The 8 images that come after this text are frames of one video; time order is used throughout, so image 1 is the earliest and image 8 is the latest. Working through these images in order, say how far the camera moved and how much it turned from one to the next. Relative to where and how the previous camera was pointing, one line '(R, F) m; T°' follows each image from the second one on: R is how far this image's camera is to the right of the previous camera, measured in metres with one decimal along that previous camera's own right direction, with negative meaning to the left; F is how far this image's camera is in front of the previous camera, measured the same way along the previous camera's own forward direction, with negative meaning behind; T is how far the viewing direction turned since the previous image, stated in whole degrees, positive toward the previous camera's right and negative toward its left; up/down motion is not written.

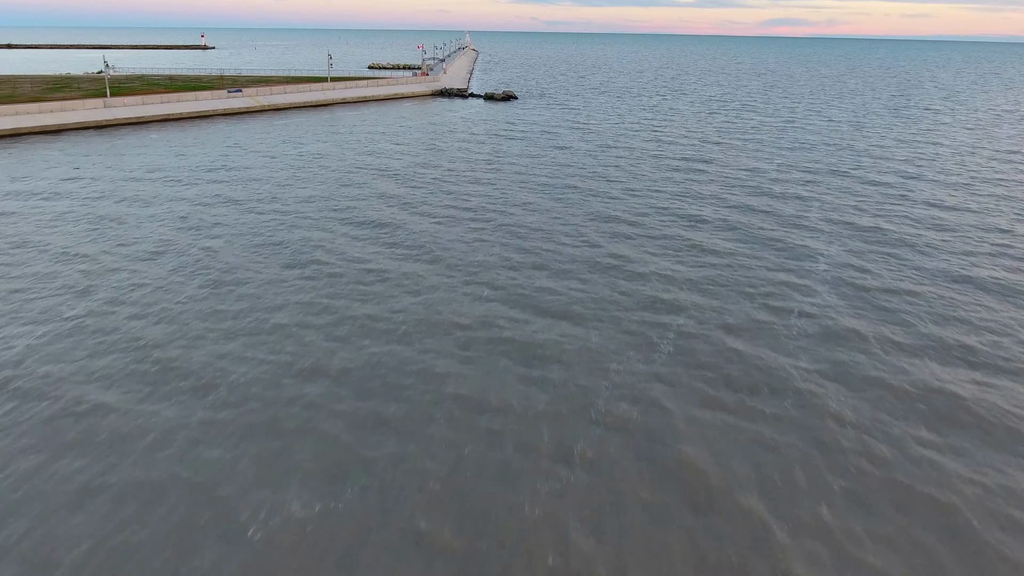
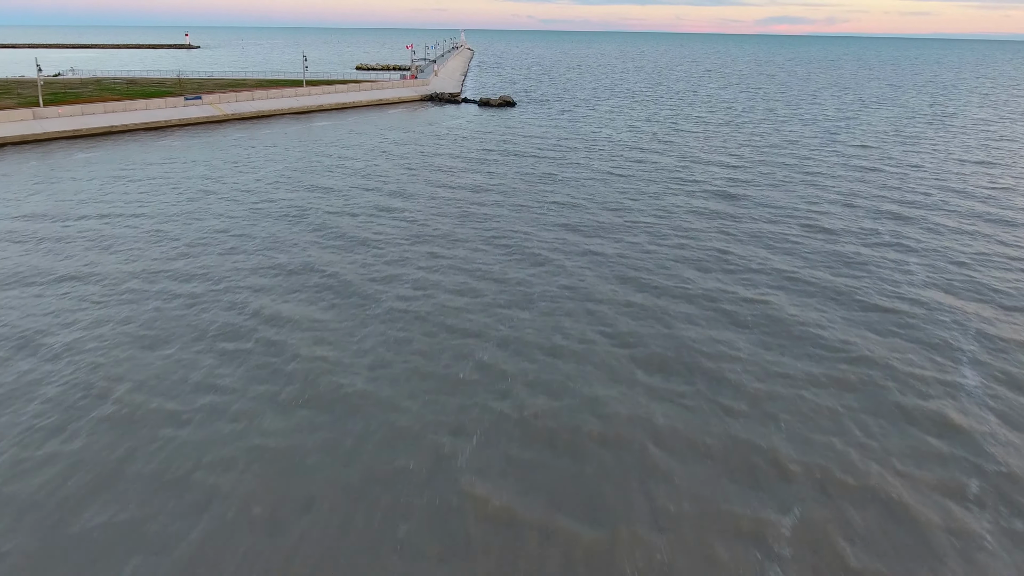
(+0.6, +8.3) m; 0°
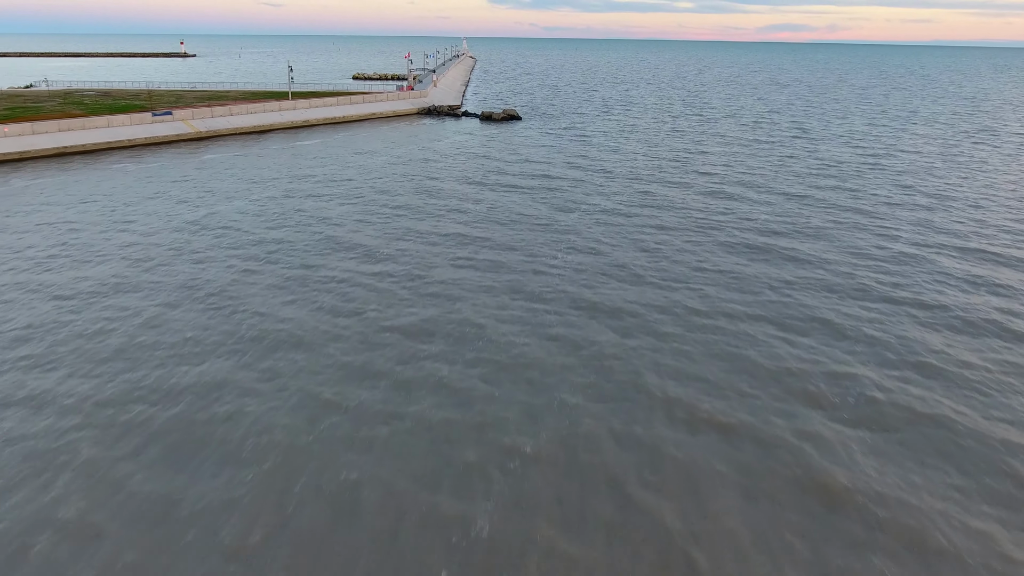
(+0.4, +6.2) m; 0°
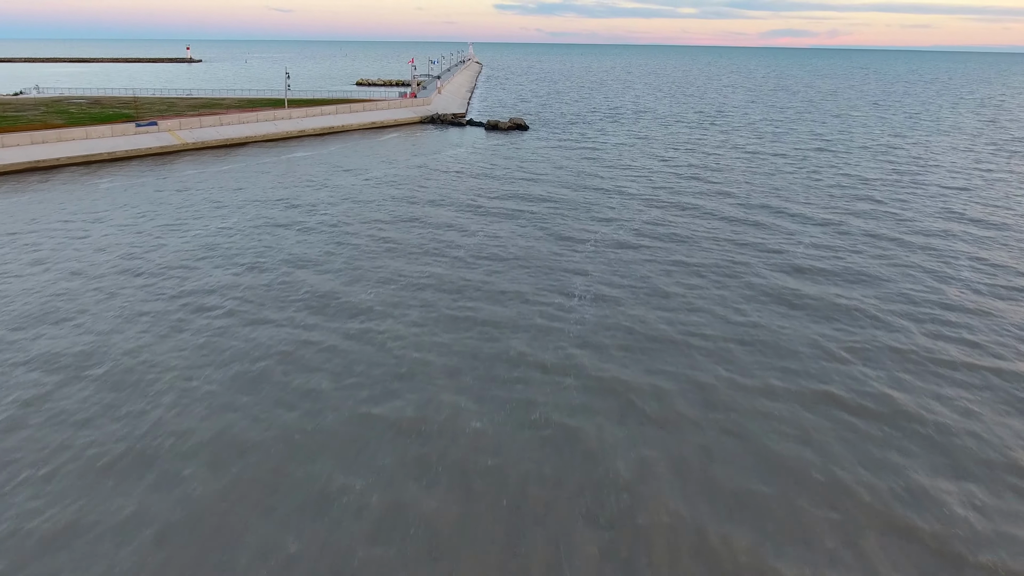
(+0.3, +3.8) m; -1°
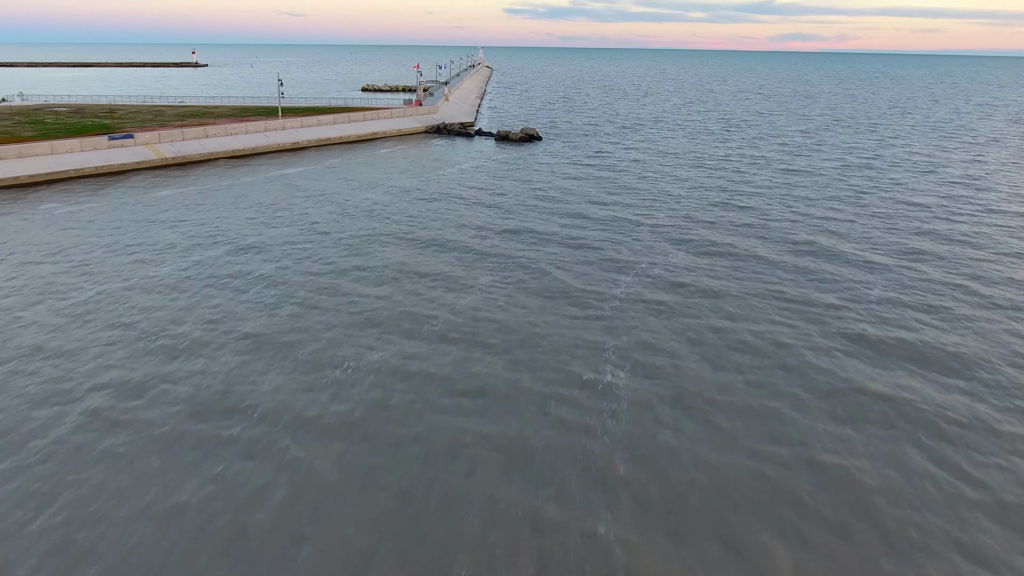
(+0.3, +5.3) m; -1°
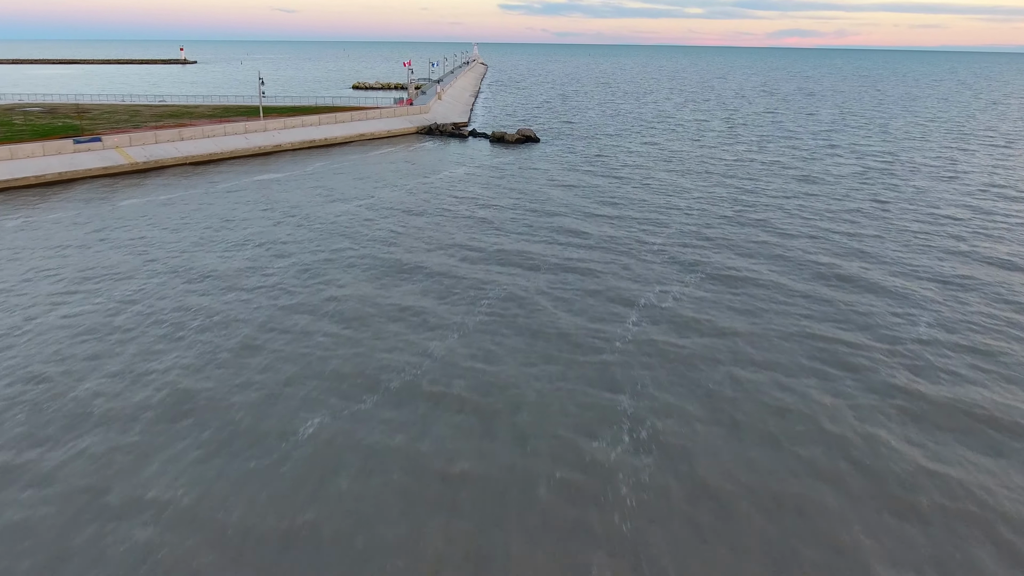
(+0.3, +3.4) m; 0°
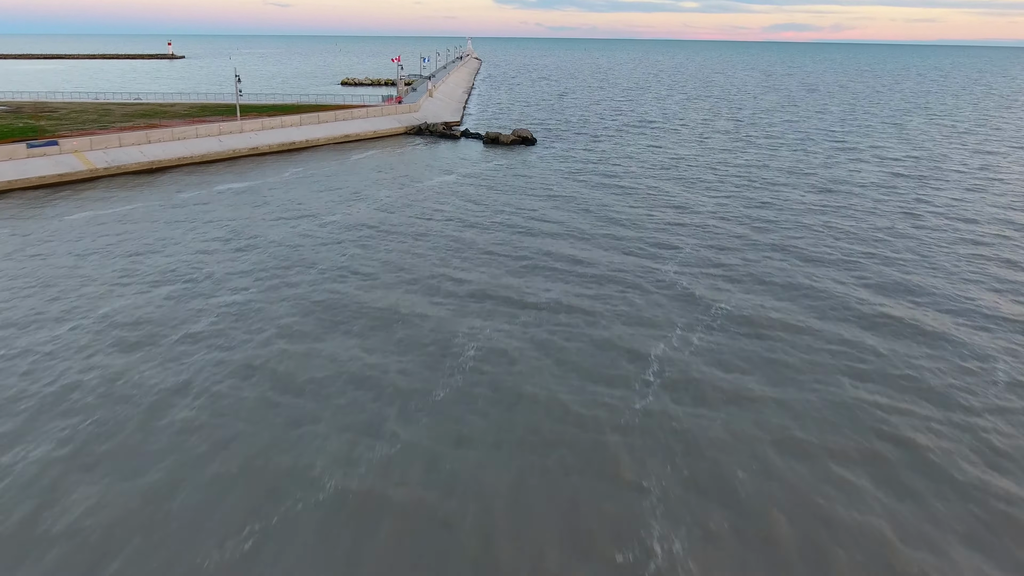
(+0.4, +4.0) m; 0°
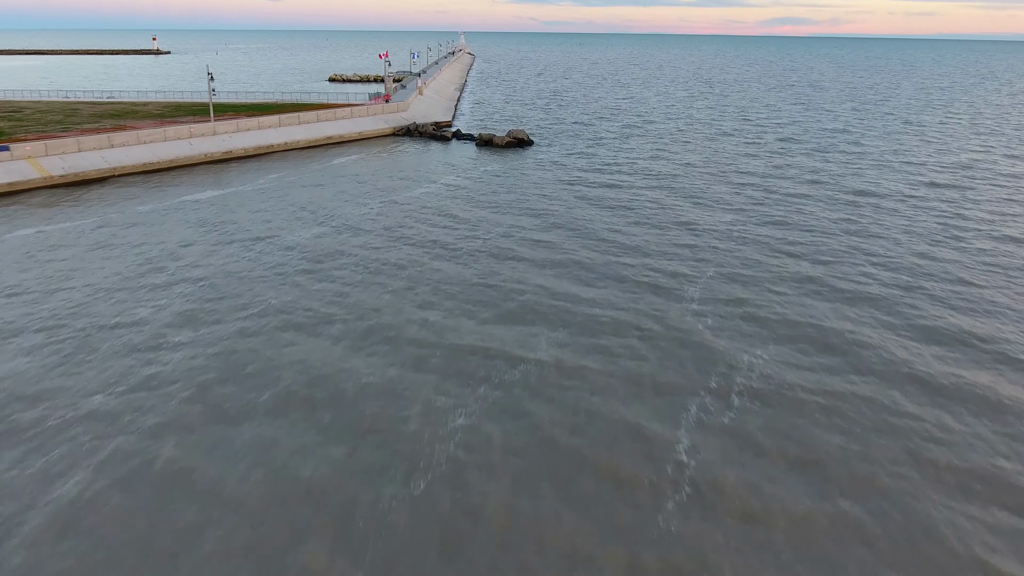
(+0.3, +3.9) m; 0°
